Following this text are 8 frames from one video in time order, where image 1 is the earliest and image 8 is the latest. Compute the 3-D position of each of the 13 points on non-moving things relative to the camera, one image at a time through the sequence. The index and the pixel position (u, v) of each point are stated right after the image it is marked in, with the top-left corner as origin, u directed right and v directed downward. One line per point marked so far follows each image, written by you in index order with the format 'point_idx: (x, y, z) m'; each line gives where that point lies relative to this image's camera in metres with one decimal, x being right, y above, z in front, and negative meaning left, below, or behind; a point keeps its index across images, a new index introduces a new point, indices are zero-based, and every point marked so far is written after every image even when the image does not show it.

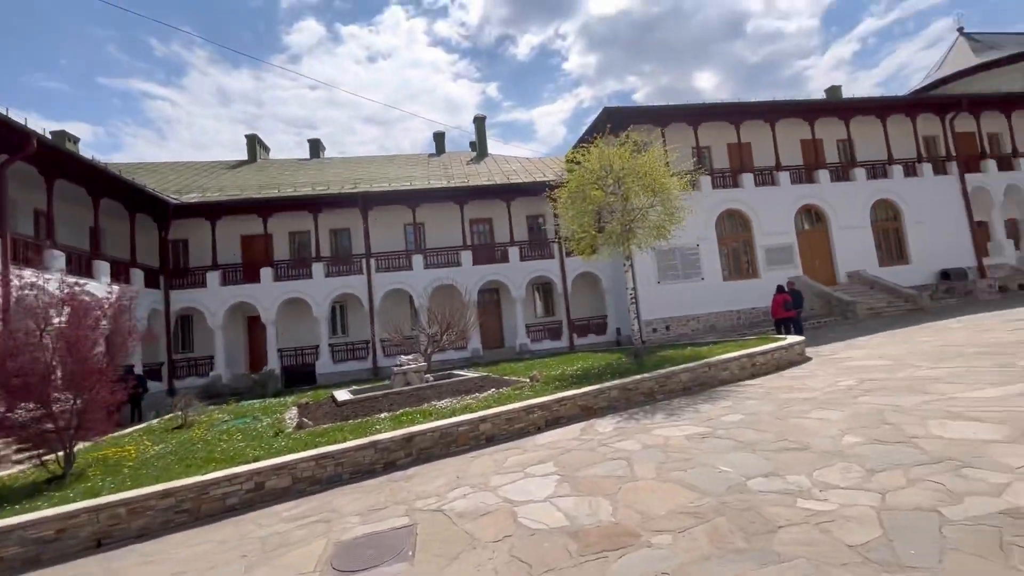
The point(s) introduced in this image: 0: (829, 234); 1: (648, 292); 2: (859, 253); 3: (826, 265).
0: (+12.4, +2.1, +18.7) m
1: (+5.0, -0.1, +17.5) m
2: (+13.6, +1.4, +18.7) m
3: (+12.3, +0.9, +18.7) m
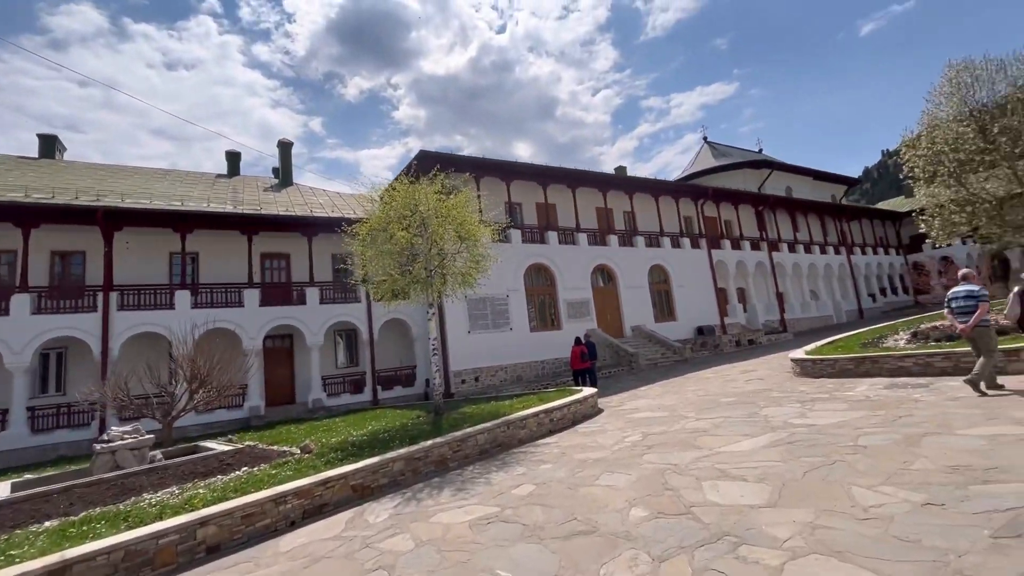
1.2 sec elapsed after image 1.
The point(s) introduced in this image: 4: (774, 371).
0: (+4.6, -0.2, +20.9) m
1: (-1.9, -1.9, +17.0) m
2: (+5.7, -1.0, +21.3) m
3: (+4.5, -1.4, +20.8) m
4: (+6.5, -2.1, +11.9) m
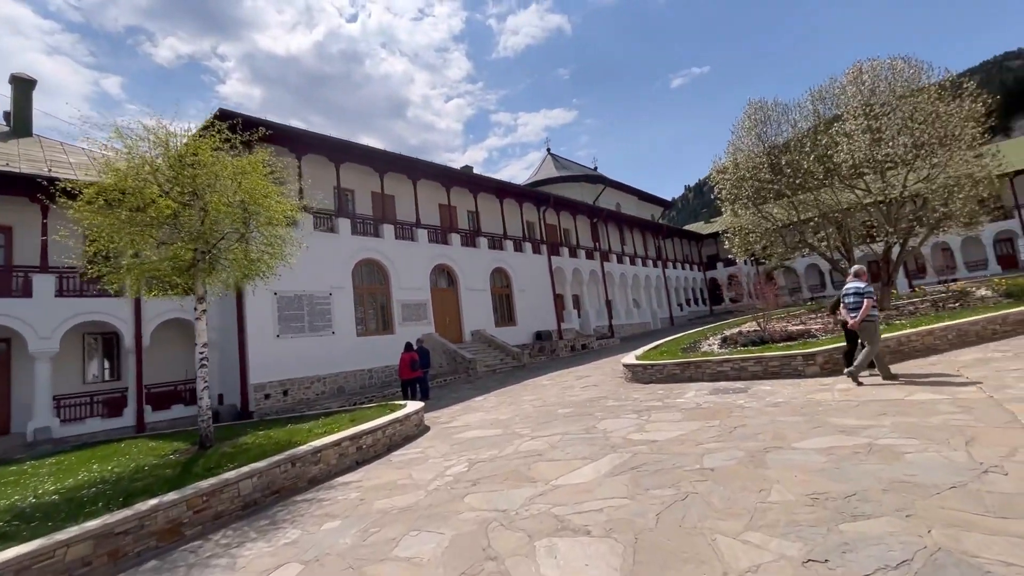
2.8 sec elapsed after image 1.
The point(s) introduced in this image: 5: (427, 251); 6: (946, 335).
0: (-2.2, -0.2, +19.8) m
1: (-7.3, -1.7, +13.9) m
2: (-1.4, -1.1, +20.4) m
3: (-2.4, -1.4, +19.5) m
4: (+2.3, -2.2, +11.7) m
5: (-3.3, +1.4, +18.8) m
6: (+8.2, -0.9, +9.1) m
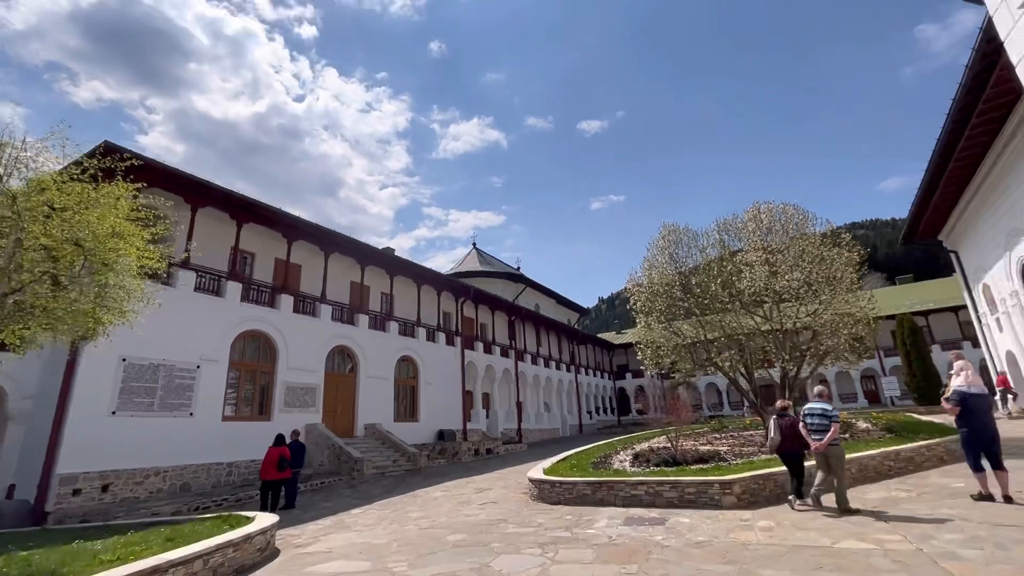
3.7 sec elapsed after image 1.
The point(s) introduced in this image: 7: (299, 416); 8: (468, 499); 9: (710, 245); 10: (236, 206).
0: (-5.8, -3.4, +17.8) m
1: (-9.8, -3.2, +11.0) m
2: (-5.1, -4.5, +18.3) m
3: (-6.0, -4.6, +17.3) m
4: (0.0, -4.4, +10.3) m
5: (-6.6, -1.5, +17.0) m
6: (+6.4, -3.4, +9.0) m
7: (-6.9, -4.1, +15.4) m
8: (-0.9, -4.4, +9.9) m
9: (+7.6, +1.7, +18.4) m
10: (-8.6, +2.6, +14.9) m
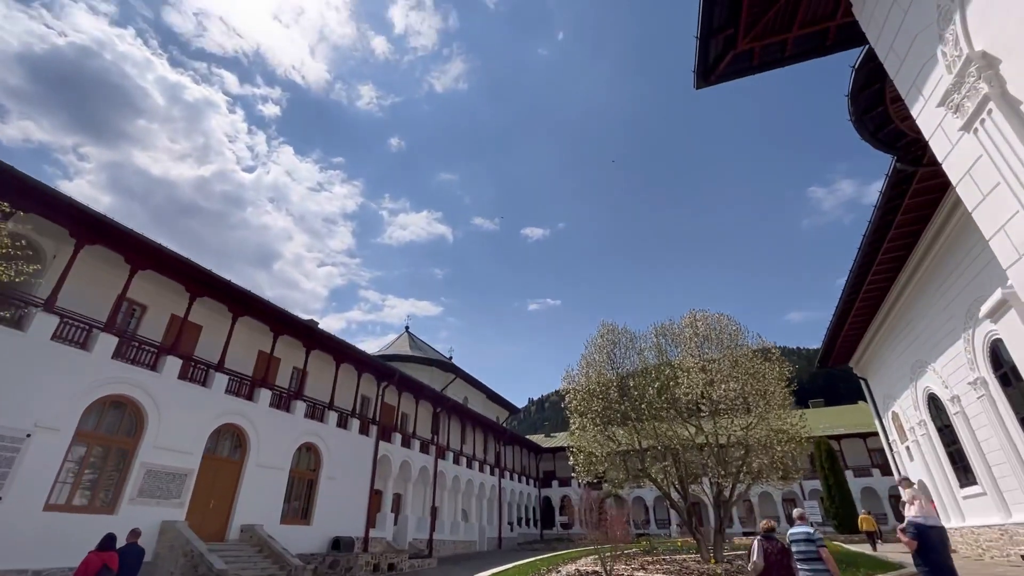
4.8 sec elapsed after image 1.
0: (-8.4, -5.6, +14.9) m
1: (-11.4, -3.6, +7.9) m
2: (-7.9, -6.8, +15.3) m
3: (-8.6, -6.6, +14.2) m
4: (-1.8, -5.8, +8.2) m
5: (-8.9, -3.5, +14.5) m
6: (+4.8, -5.3, +7.9) m
7: (-9.2, -5.7, +12.4) m
8: (-2.6, -5.6, +7.7) m
9: (+5.1, -2.3, +18.2) m
10: (-10.3, +1.1, +13.0) m
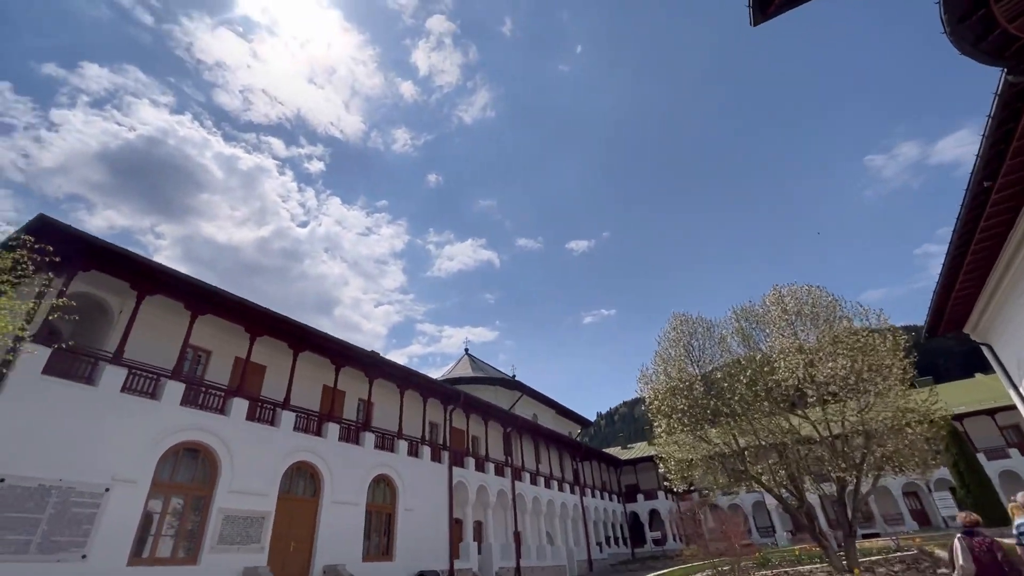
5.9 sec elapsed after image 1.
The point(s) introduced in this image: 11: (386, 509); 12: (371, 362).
0: (-5.9, -6.6, +14.5) m
1: (-9.8, -4.8, +7.9) m
2: (-5.2, -7.8, +14.8) m
3: (-6.0, -7.6, +13.7) m
4: (0.0, -5.7, +7.1) m
5: (-6.7, -4.6, +14.2) m
6: (+6.4, -4.3, +6.1) m
7: (-6.9, -6.8, +12.0) m
8: (-0.9, -5.6, +6.7) m
9: (+7.4, -1.6, +16.5) m
10: (-8.7, -0.1, +13.1) m
11: (-4.4, -7.7, +16.6) m
12: (-5.3, -2.7, +17.8) m
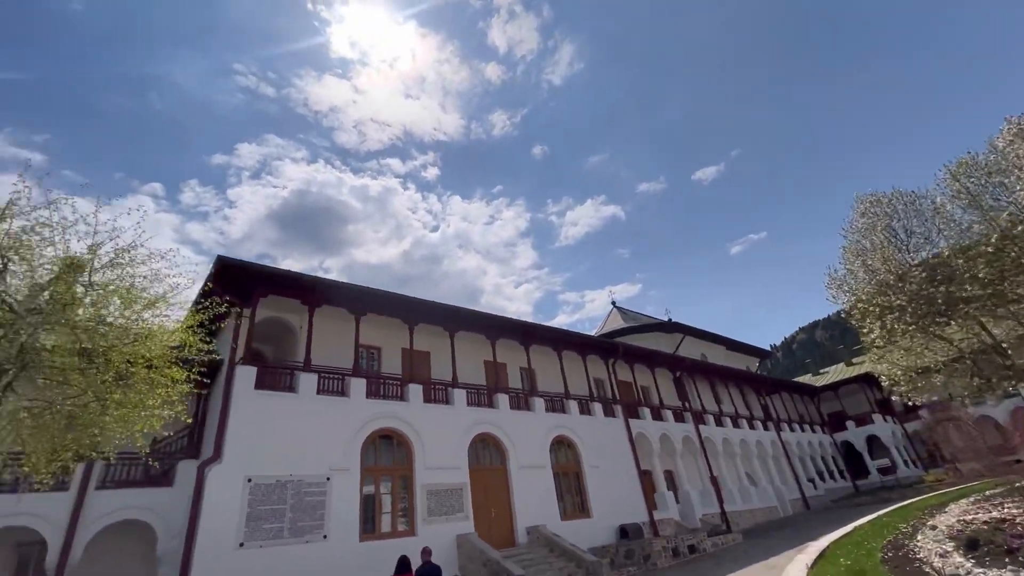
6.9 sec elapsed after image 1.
0: (-0.2, -5.8, +14.9) m
1: (-6.0, -5.6, +9.6) m
2: (+0.8, -6.7, +15.0) m
3: (-0.3, -6.8, +14.2) m
4: (+3.1, -4.3, +6.1) m
5: (-1.5, -4.0, +14.8) m
6: (+8.5, -1.7, +3.4) m
7: (-1.8, -6.4, +12.8) m
8: (+2.2, -4.4, +5.9) m
9: (+11.6, +2.3, +12.9) m
10: (-4.8, -0.3, +14.1) m
11: (+2.1, -6.2, +16.5) m
12: (+0.4, -1.5, +17.8) m
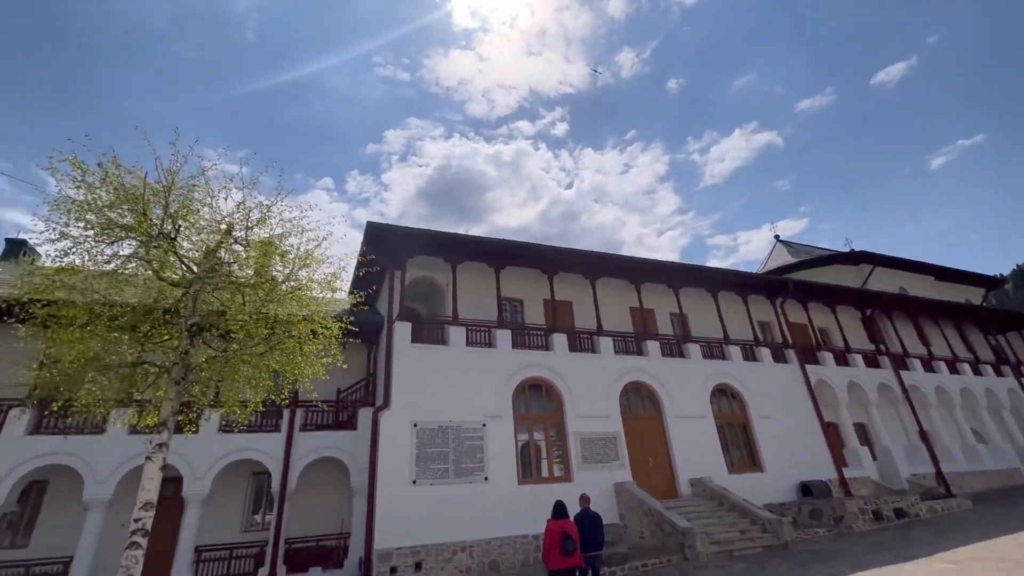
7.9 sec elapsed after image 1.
0: (+4.4, -4.0, +14.0) m
1: (-2.7, -4.7, +10.7) m
2: (+5.5, -4.8, +13.9) m
3: (+4.3, -5.1, +13.5) m
4: (+4.9, -3.2, +4.6) m
5: (+3.0, -2.3, +14.2) m
6: (+9.0, -0.4, +0.2) m
7: (+2.4, -4.9, +12.6) m
8: (+4.0, -3.4, +4.7) m
9: (+14.3, +4.6, +8.1) m
10: (-0.7, +1.1, +14.2) m
11: (+7.1, -4.1, +15.0) m
12: (+5.3, +0.6, +16.3) m
